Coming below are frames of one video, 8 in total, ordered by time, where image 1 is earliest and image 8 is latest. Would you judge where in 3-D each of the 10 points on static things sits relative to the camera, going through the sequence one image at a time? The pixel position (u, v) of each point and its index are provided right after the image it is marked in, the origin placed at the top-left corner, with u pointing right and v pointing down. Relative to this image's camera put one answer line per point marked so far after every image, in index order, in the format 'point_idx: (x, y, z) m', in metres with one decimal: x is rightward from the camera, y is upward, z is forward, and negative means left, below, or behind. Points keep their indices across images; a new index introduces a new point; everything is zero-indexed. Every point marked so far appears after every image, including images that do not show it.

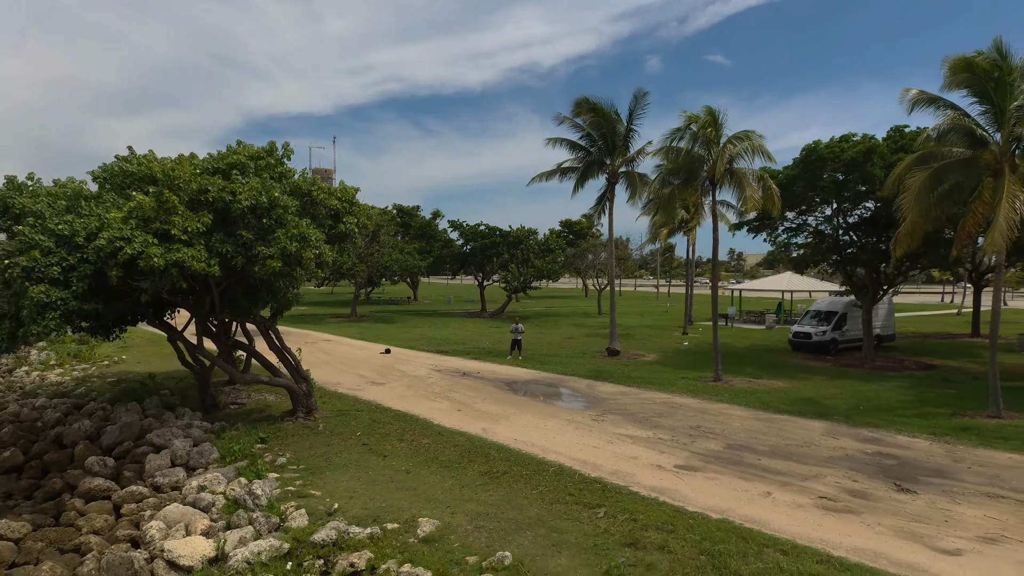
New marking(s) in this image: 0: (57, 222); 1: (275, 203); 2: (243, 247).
0: (-5.1, +0.7, +8.4) m
1: (-3.0, +0.9, +9.6) m
2: (-3.3, +0.4, +9.2) m
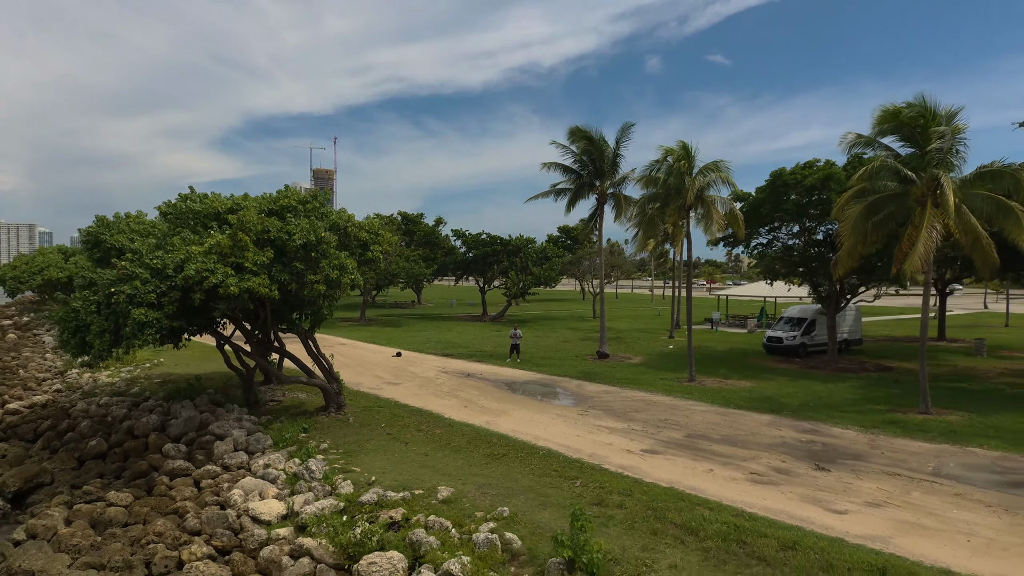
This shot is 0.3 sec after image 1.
0: (-5.2, +0.4, +10.4) m
1: (-3.0, +0.6, +11.5) m
2: (-3.3, +0.1, +11.2) m
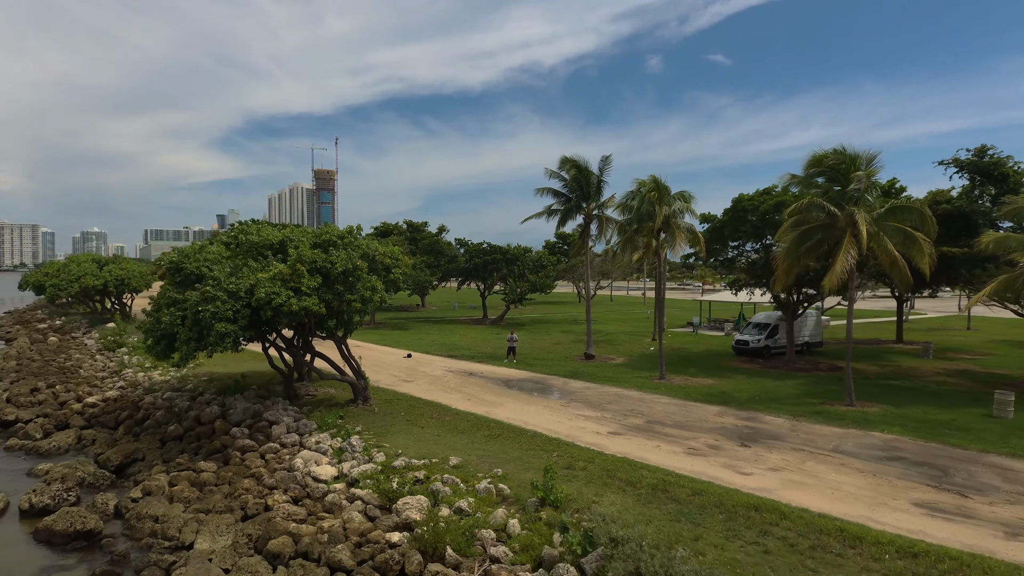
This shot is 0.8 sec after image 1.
0: (-5.3, +0.1, +13.2) m
1: (-3.2, +0.3, +14.4) m
2: (-3.5, -0.2, +14.1) m
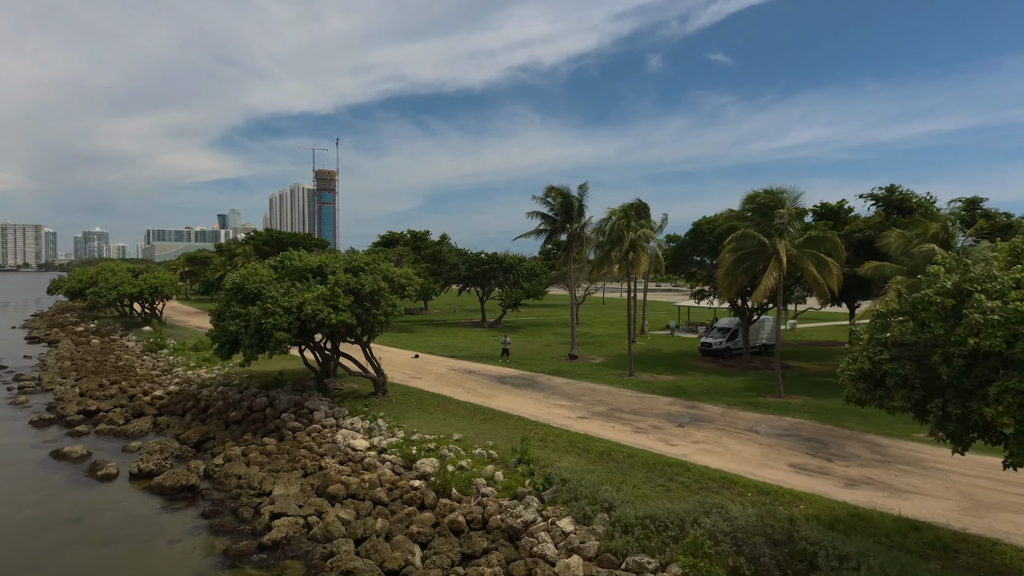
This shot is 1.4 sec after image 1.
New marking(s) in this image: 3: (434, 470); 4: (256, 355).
0: (-5.5, -0.3, +16.9) m
1: (-3.4, -0.1, +18.1) m
2: (-3.7, -0.6, +17.8) m
3: (-1.4, -3.4, +12.7) m
4: (-6.3, -1.6, +17.2) m
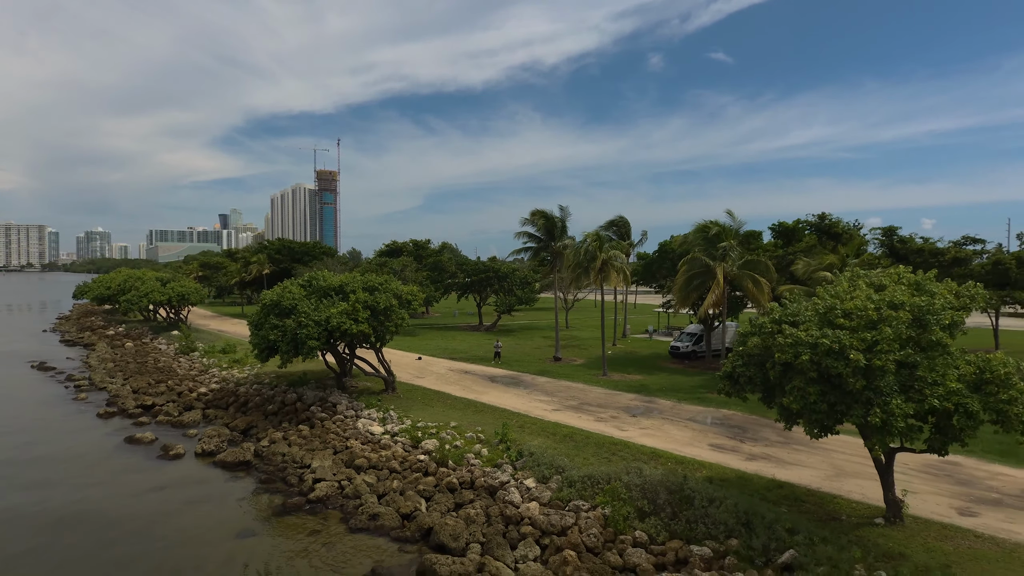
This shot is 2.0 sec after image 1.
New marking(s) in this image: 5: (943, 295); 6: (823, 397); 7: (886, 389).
0: (-5.9, -0.8, +20.9) m
1: (-3.8, -0.6, +22.0) m
2: (-4.1, -1.1, +21.7) m
3: (-1.8, -3.8, +16.6) m
4: (-6.7, -2.1, +21.1) m
5: (+6.9, -0.1, +11.3) m
6: (+4.5, -1.6, +10.9) m
7: (+5.1, -1.5, +10.3) m
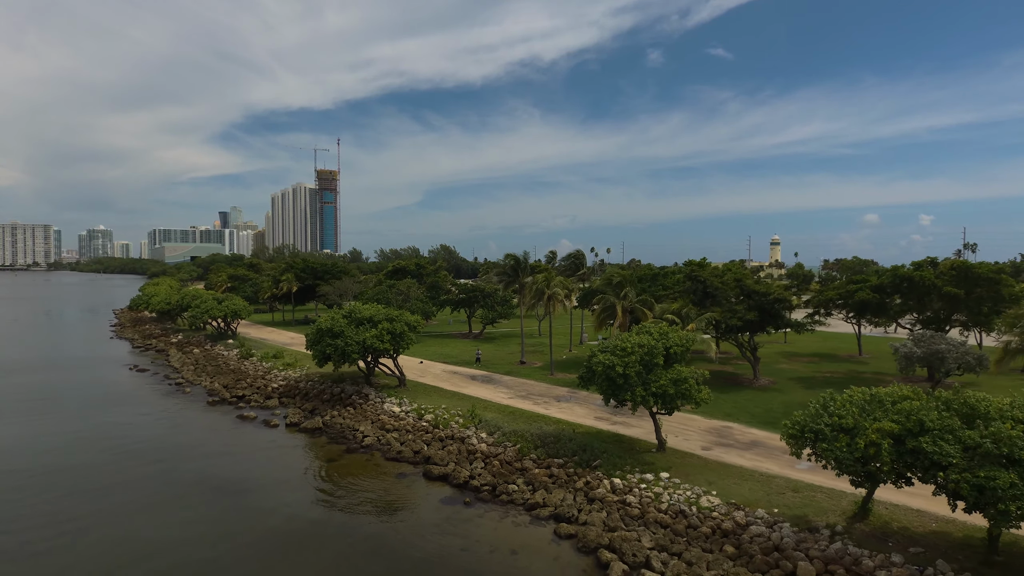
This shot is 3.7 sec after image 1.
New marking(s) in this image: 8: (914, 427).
0: (-7.4, -2.3, +32.7) m
1: (-5.3, -2.1, +33.8) m
2: (-5.6, -2.6, +33.5) m
3: (-3.3, -5.4, +28.5) m
4: (-8.1, -3.6, +32.9) m
5: (+5.5, -1.7, +23.2) m
6: (+3.1, -3.2, +22.7) m
7: (+3.7, -3.0, +22.1) m
8: (+8.5, -2.9, +14.8) m
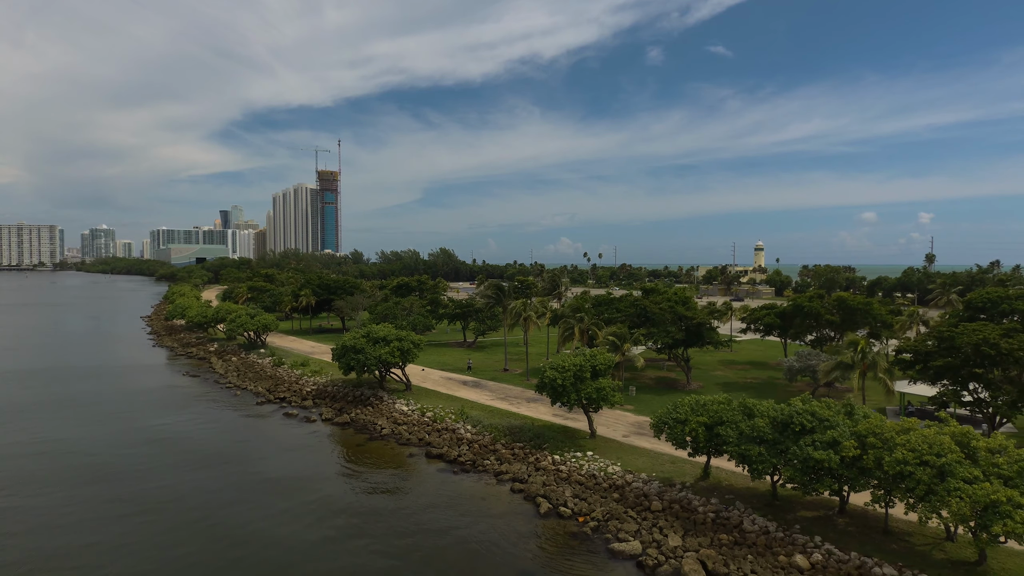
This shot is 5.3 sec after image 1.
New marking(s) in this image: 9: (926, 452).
0: (-8.6, -4.0, +42.7) m
1: (-6.4, -3.8, +43.8) m
2: (-6.7, -4.3, +43.5) m
3: (-4.4, -7.1, +38.5) m
4: (-9.3, -5.3, +42.9) m
5: (+4.3, -3.4, +33.2) m
6: (+1.9, -4.9, +32.7) m
7: (+2.5, -4.7, +32.1) m
8: (+7.3, -4.7, +24.8) m
9: (+11.7, -4.7, +19.8) m
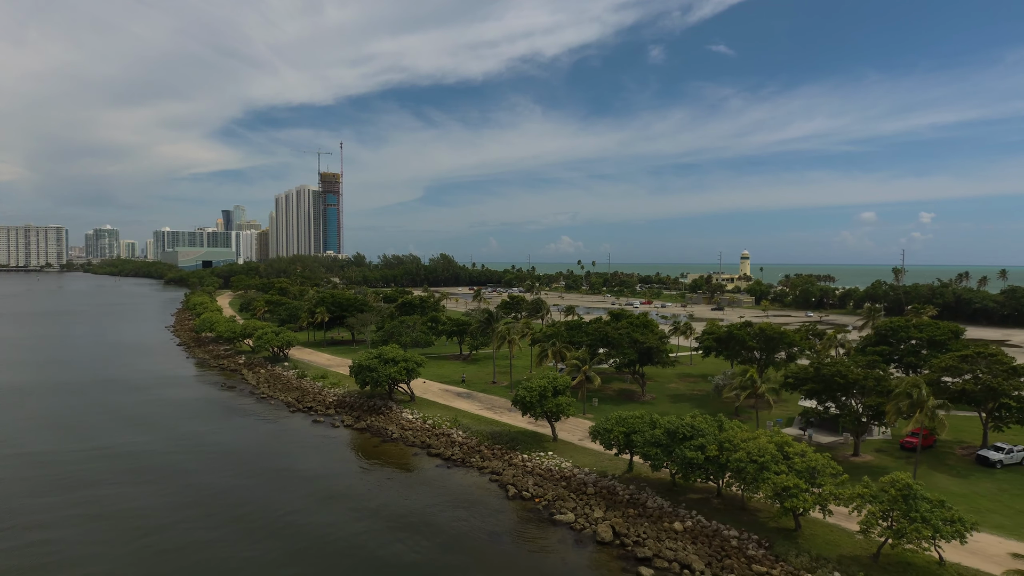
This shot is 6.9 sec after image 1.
0: (-9.8, -6.4, +53.0) m
1: (-7.6, -6.1, +54.1) m
2: (-7.9, -6.7, +53.8) m
3: (-5.6, -9.5, +48.8) m
4: (-10.5, -7.7, +53.2) m
5: (+3.1, -5.8, +43.4) m
6: (+0.7, -7.3, +43.0) m
7: (+1.3, -7.1, +42.4) m
8: (+6.1, -7.1, +35.0) m
9: (+10.5, -7.1, +30.0) m
